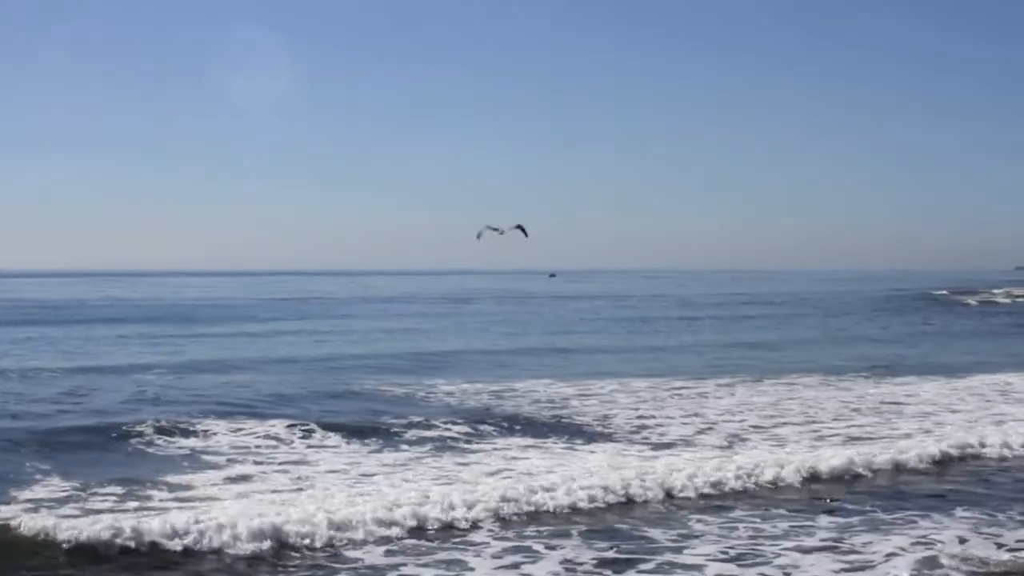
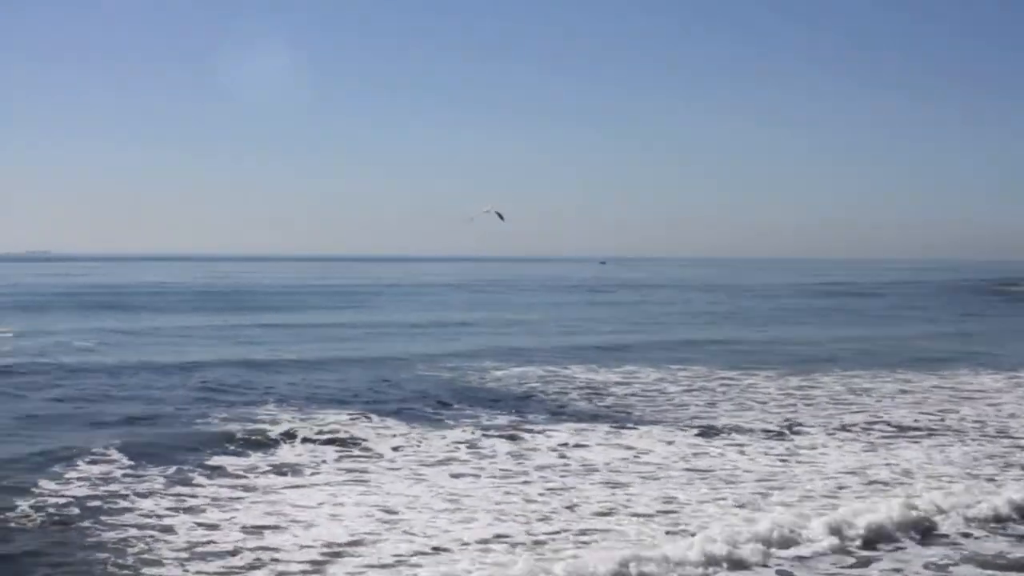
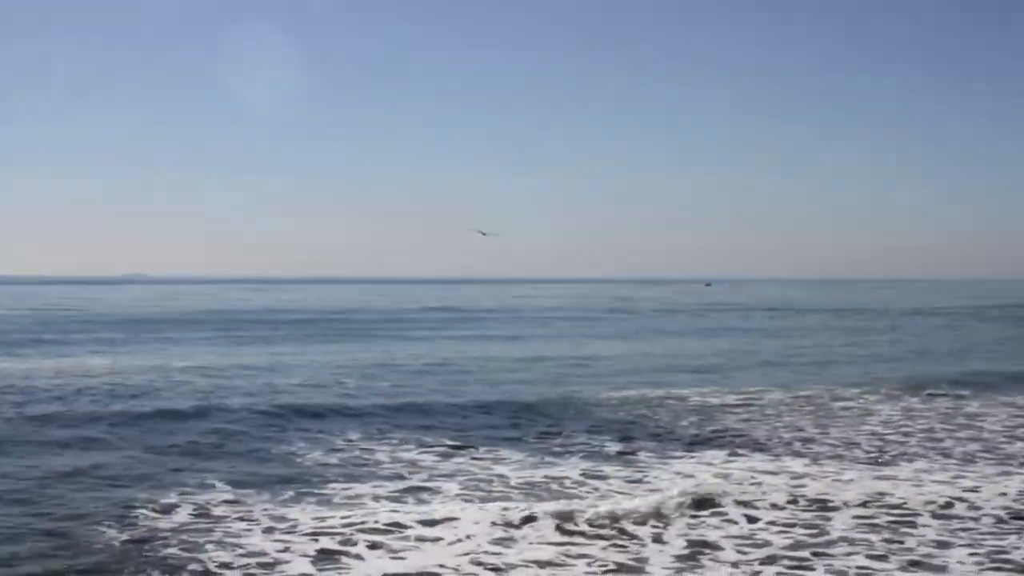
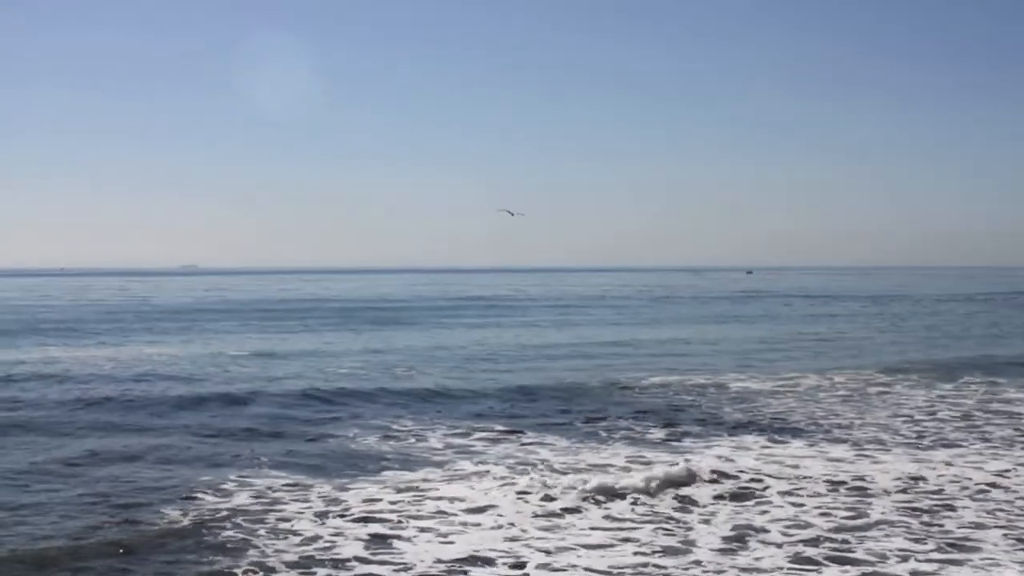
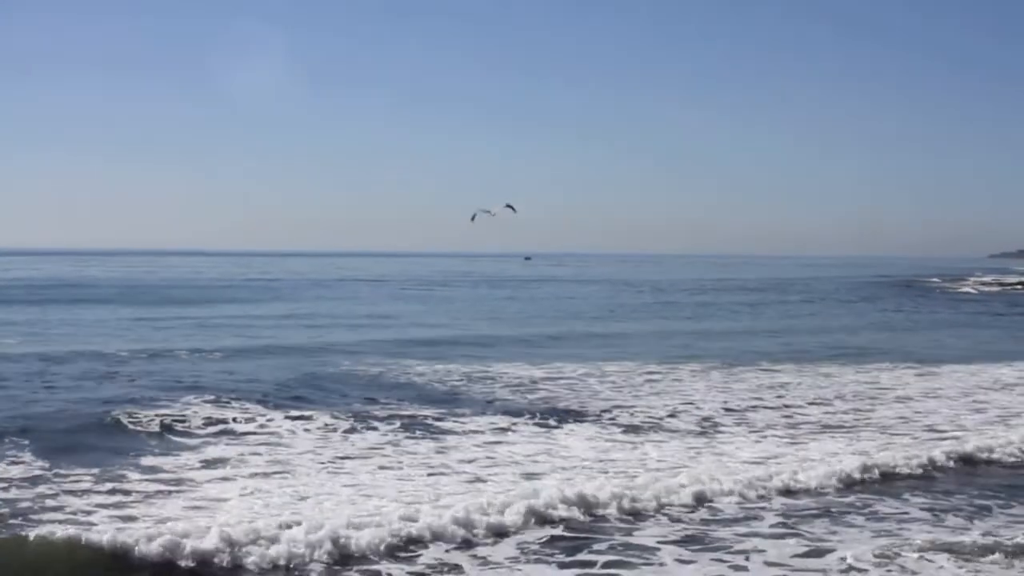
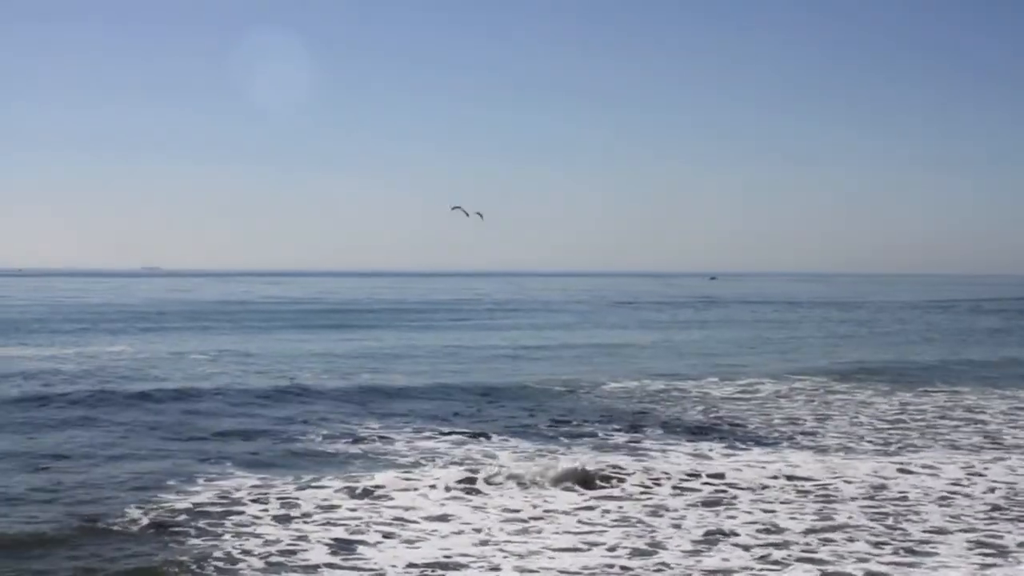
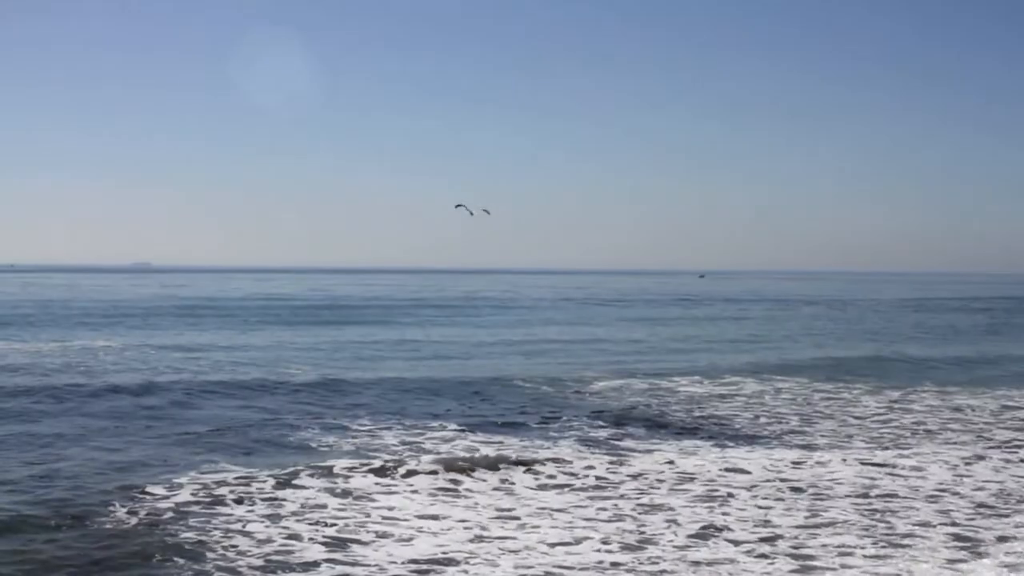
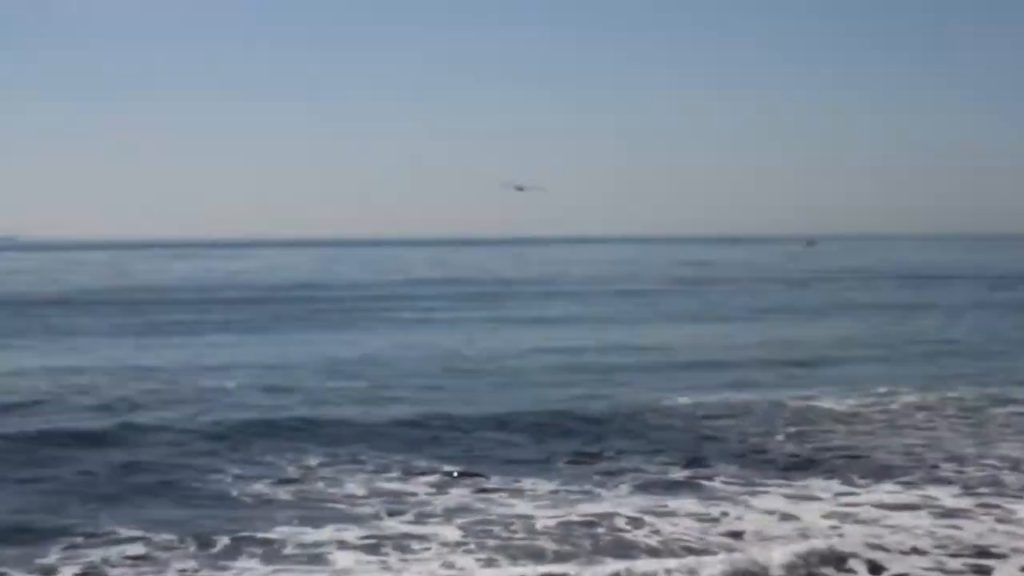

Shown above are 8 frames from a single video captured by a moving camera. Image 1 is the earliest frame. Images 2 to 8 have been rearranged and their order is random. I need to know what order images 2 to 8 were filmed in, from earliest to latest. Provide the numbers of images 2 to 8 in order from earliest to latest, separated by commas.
5, 2, 7, 6, 4, 3, 8
